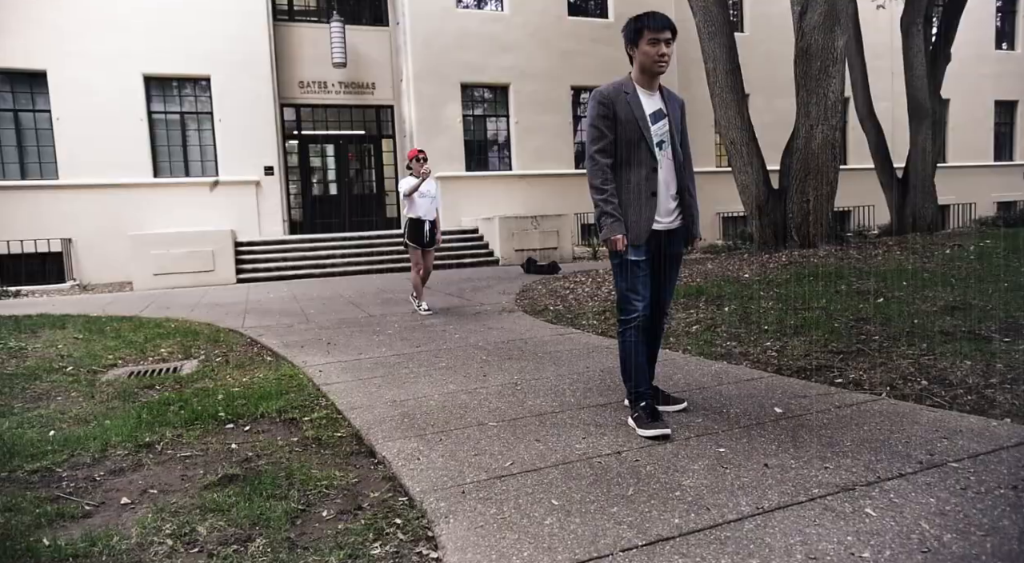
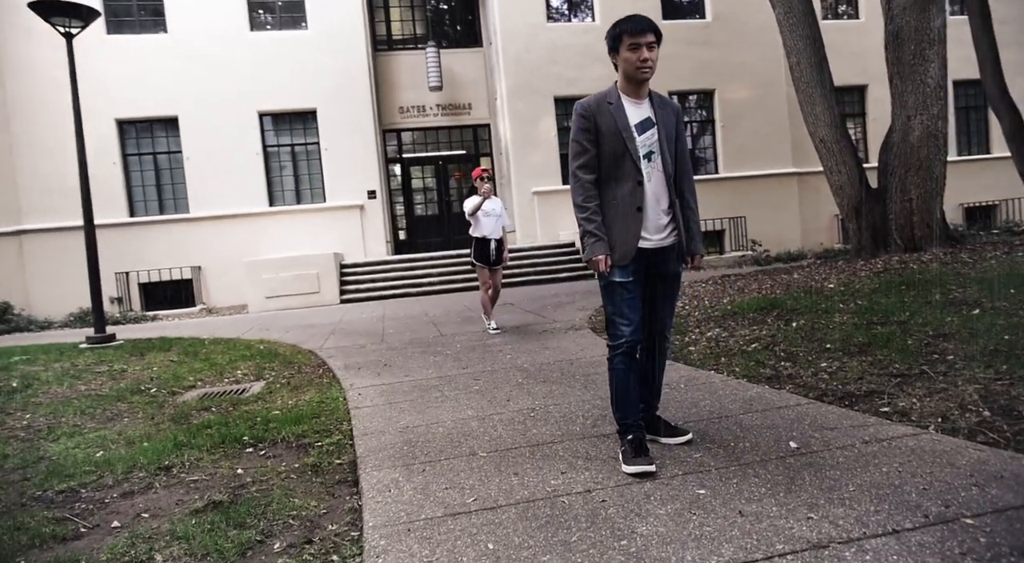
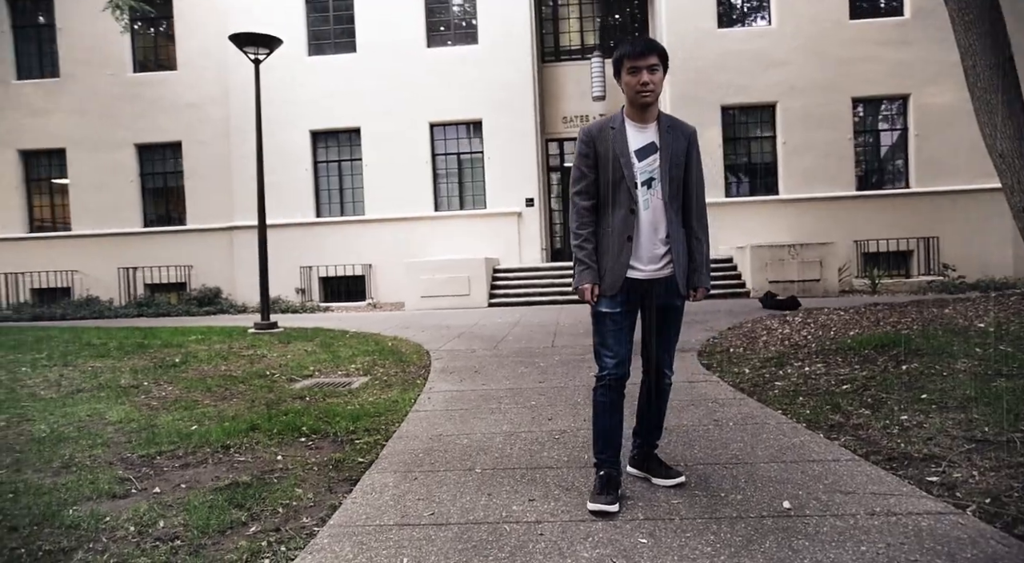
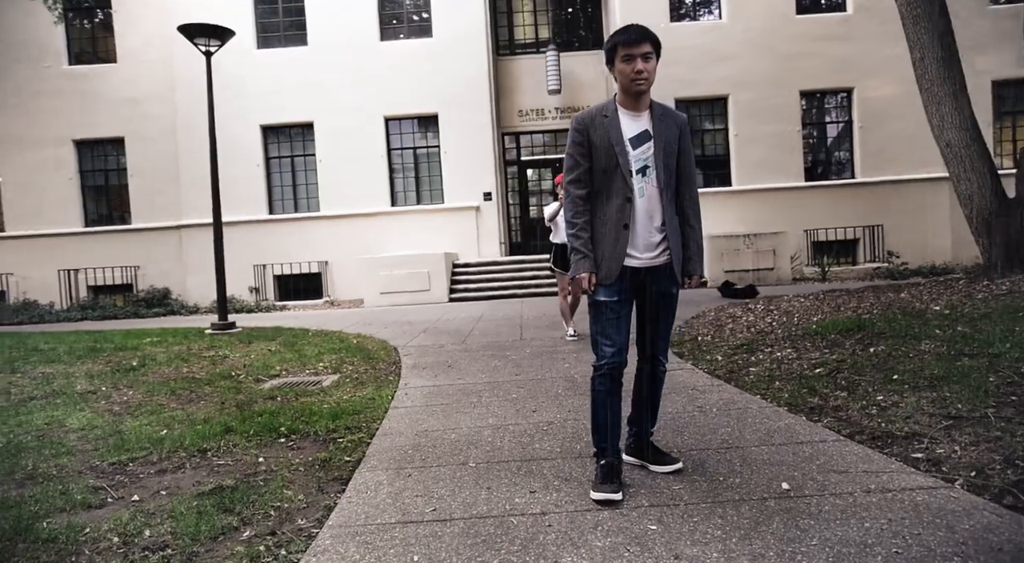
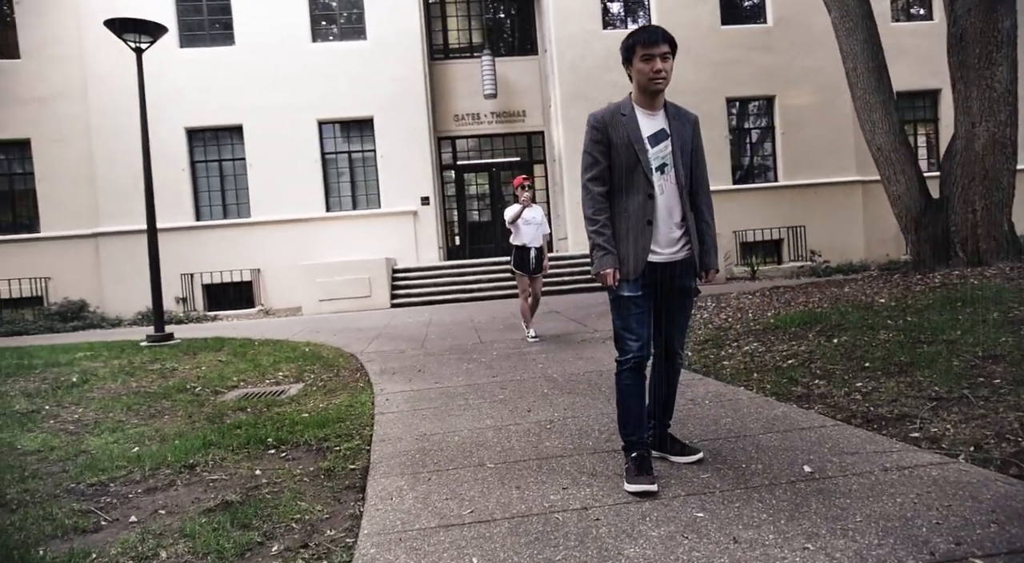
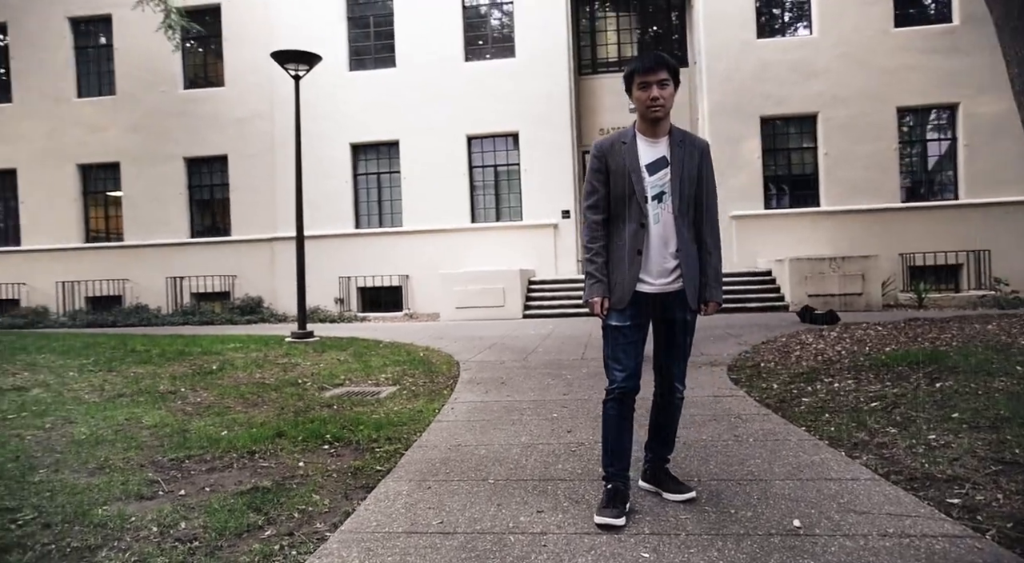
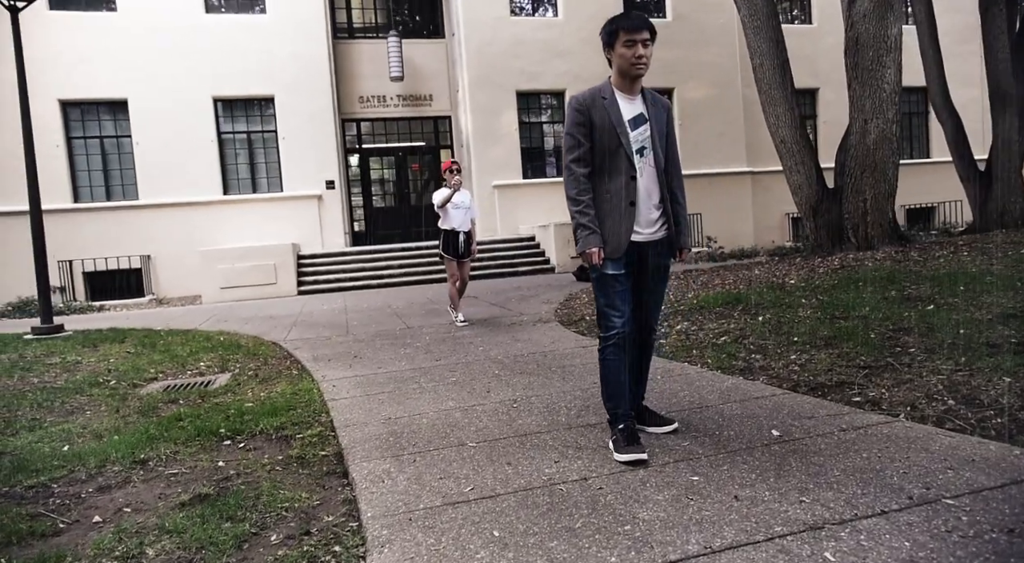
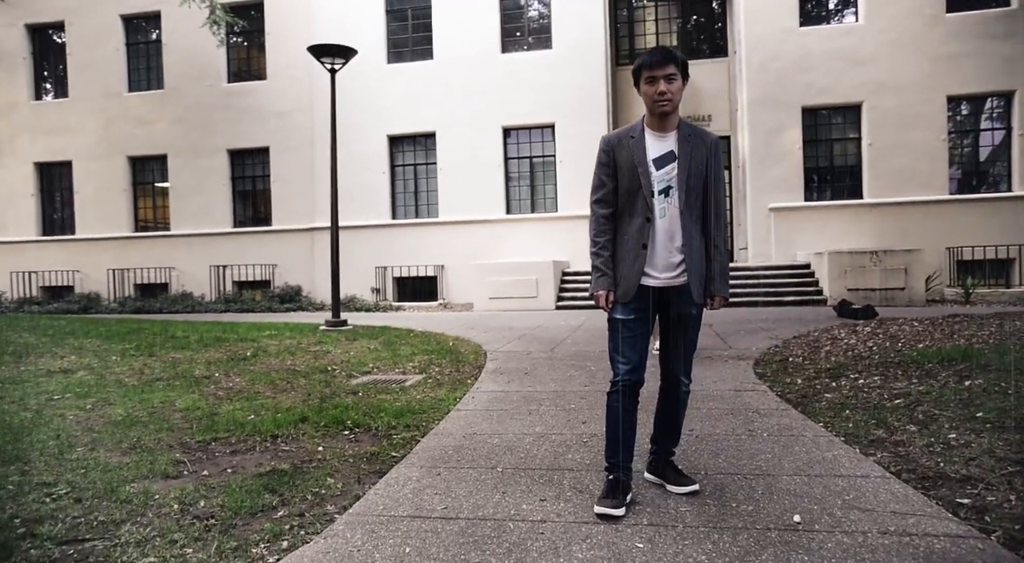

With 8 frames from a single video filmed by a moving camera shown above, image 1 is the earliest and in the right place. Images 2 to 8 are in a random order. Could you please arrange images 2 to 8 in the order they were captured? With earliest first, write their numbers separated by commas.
7, 2, 5, 4, 3, 6, 8
